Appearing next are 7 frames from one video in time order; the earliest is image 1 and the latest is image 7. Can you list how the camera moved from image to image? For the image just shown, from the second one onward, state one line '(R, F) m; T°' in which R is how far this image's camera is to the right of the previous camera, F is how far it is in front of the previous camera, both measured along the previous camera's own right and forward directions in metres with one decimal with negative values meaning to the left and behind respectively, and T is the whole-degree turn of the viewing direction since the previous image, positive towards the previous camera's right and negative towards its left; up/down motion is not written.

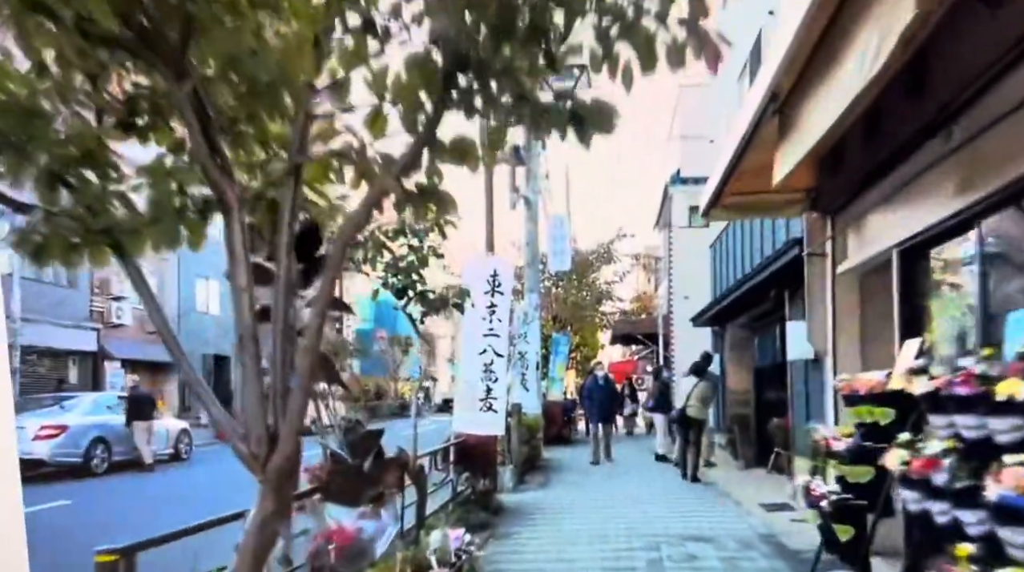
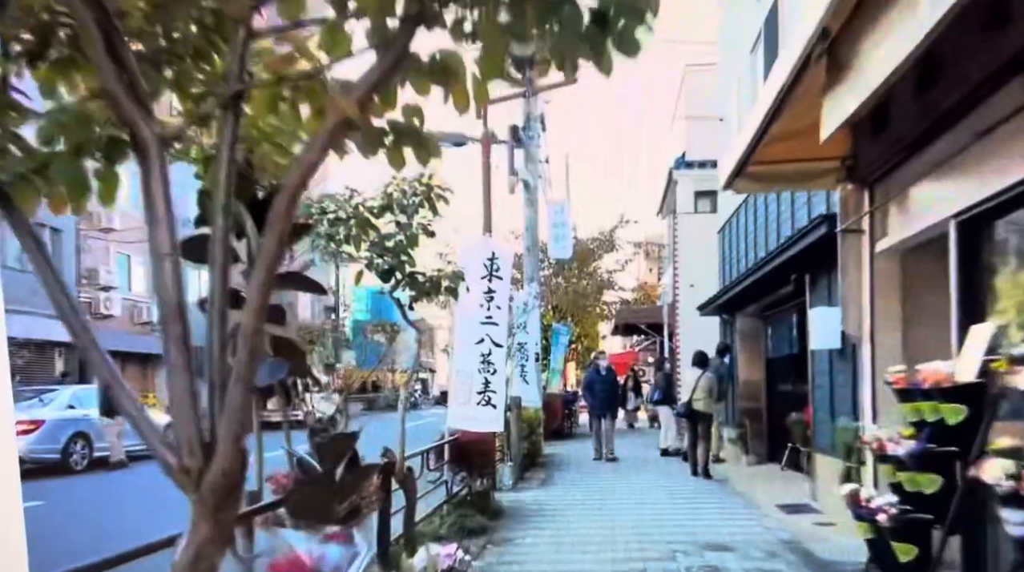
(0.0, +0.7) m; 0°
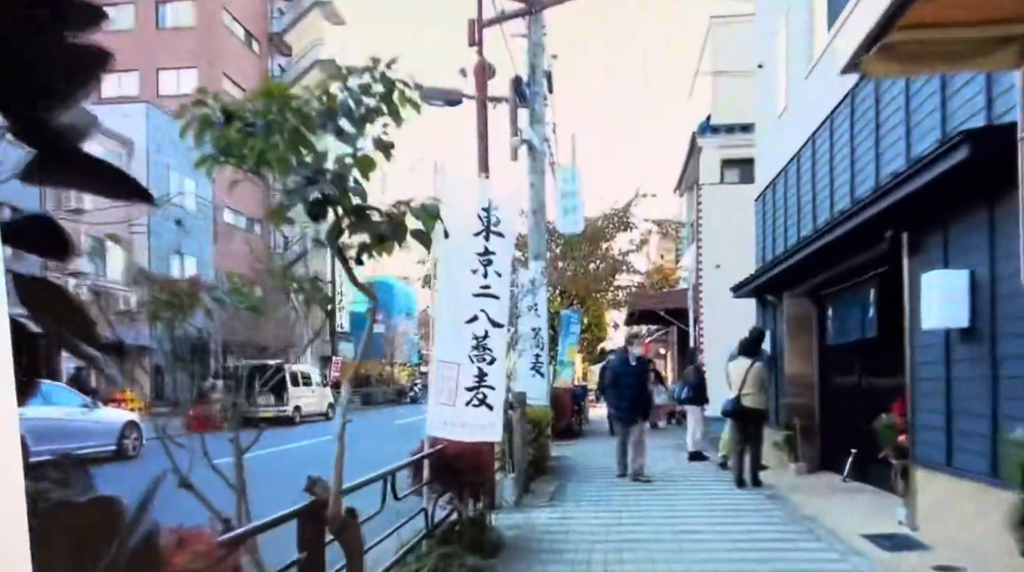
(0.0, +2.1) m; 0°
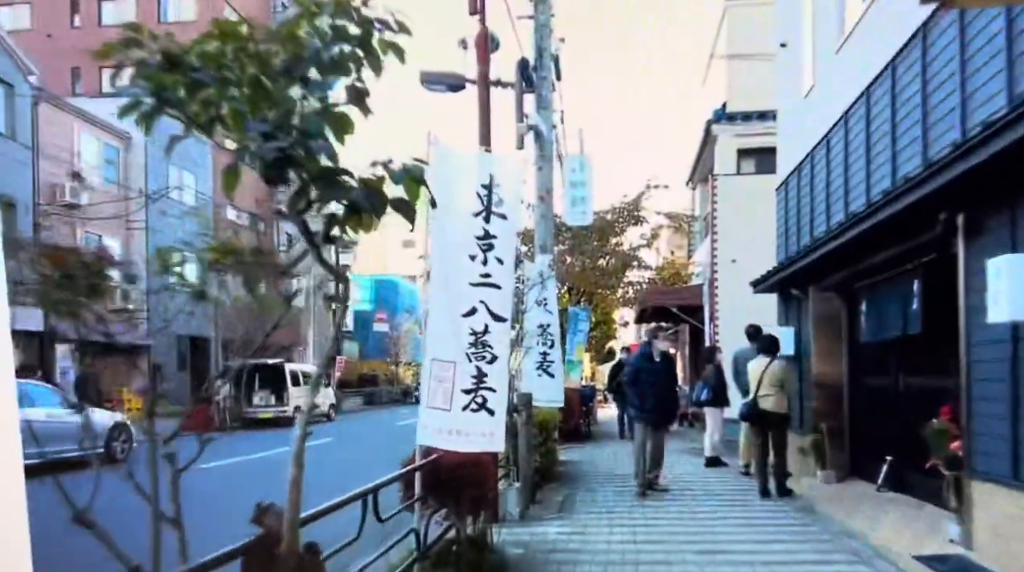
(0.0, +0.7) m; 0°
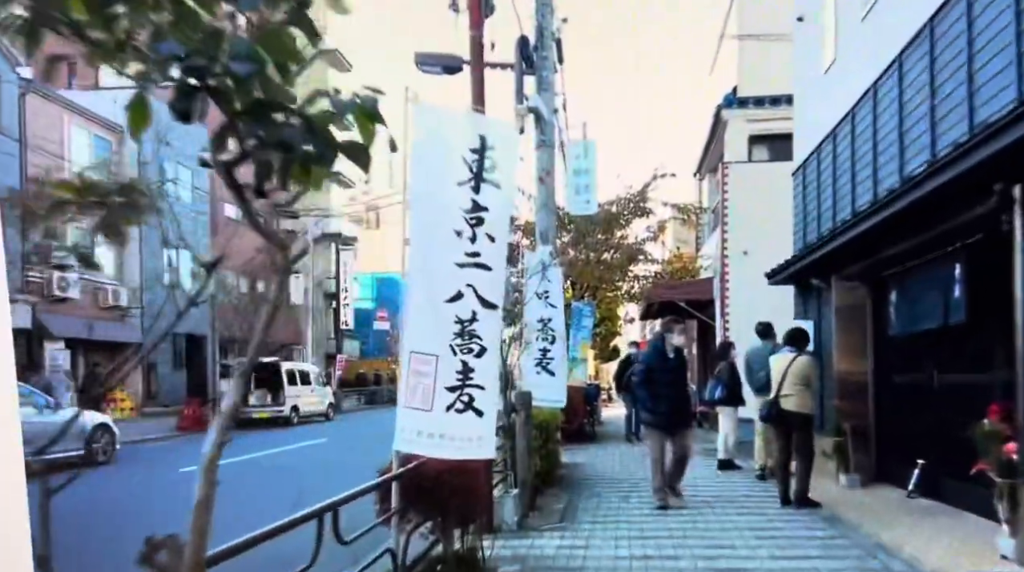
(+0.1, +0.7) m; 0°
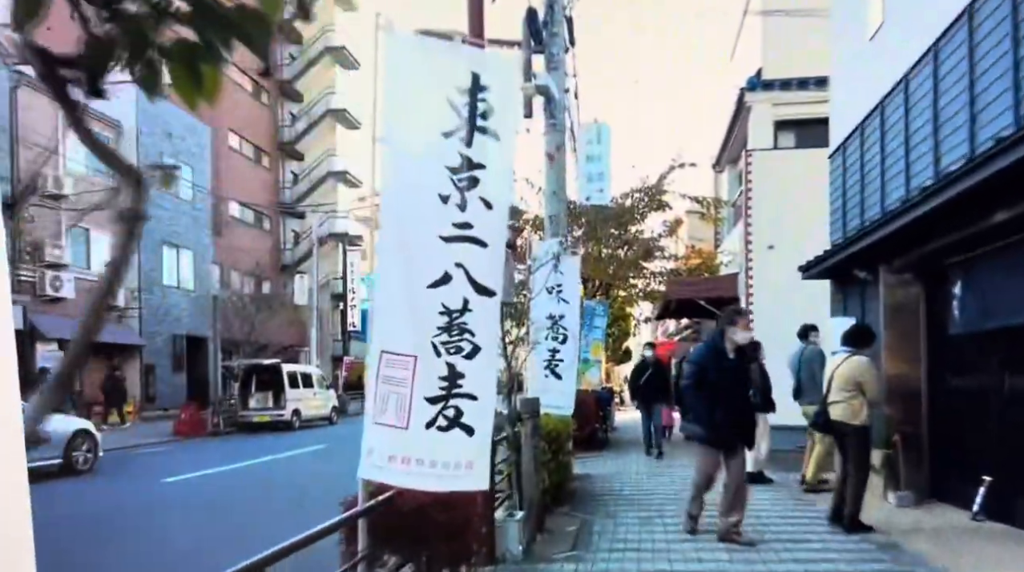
(0.0, +1.0) m; -1°
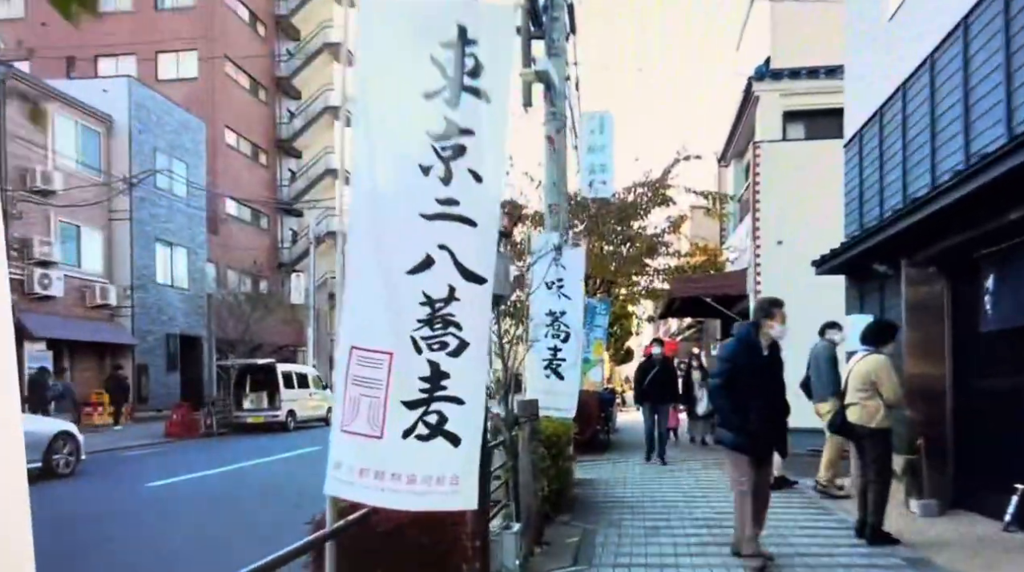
(0.0, +0.5) m; 0°
